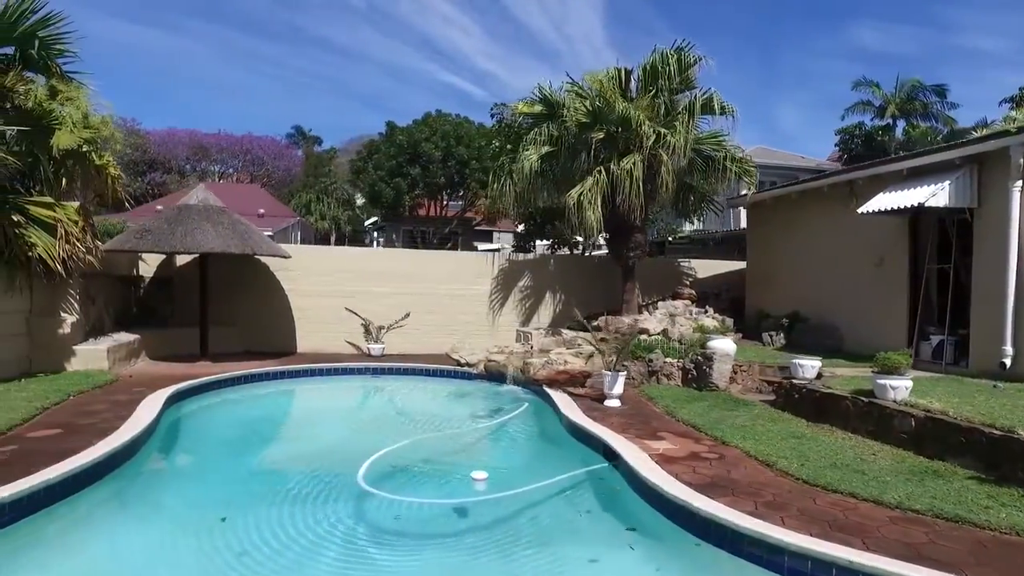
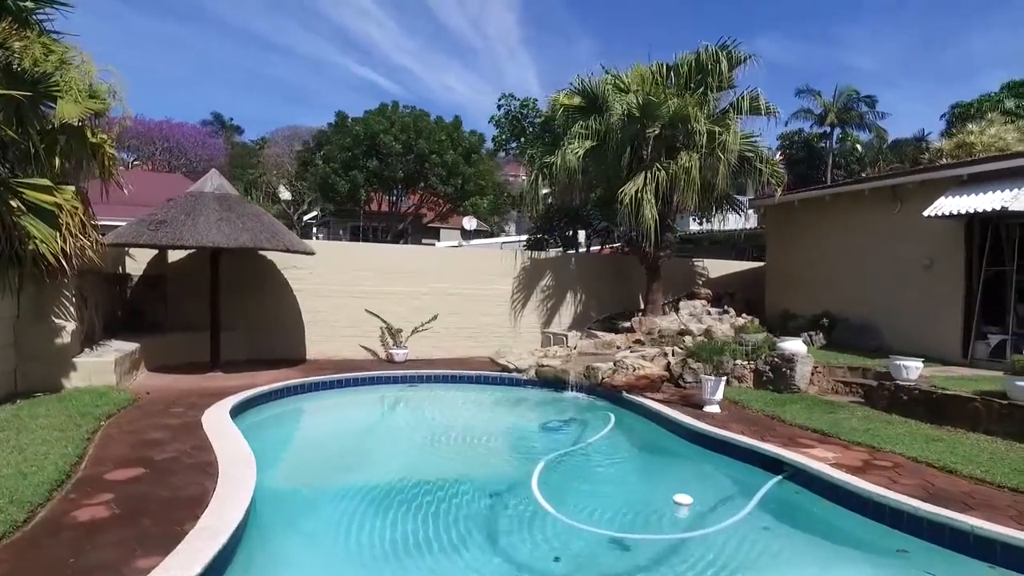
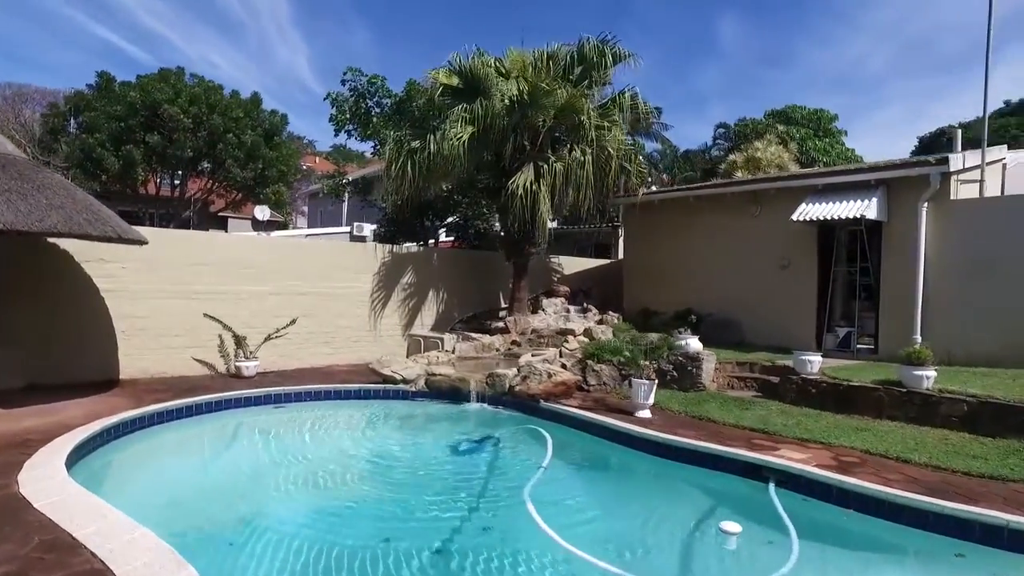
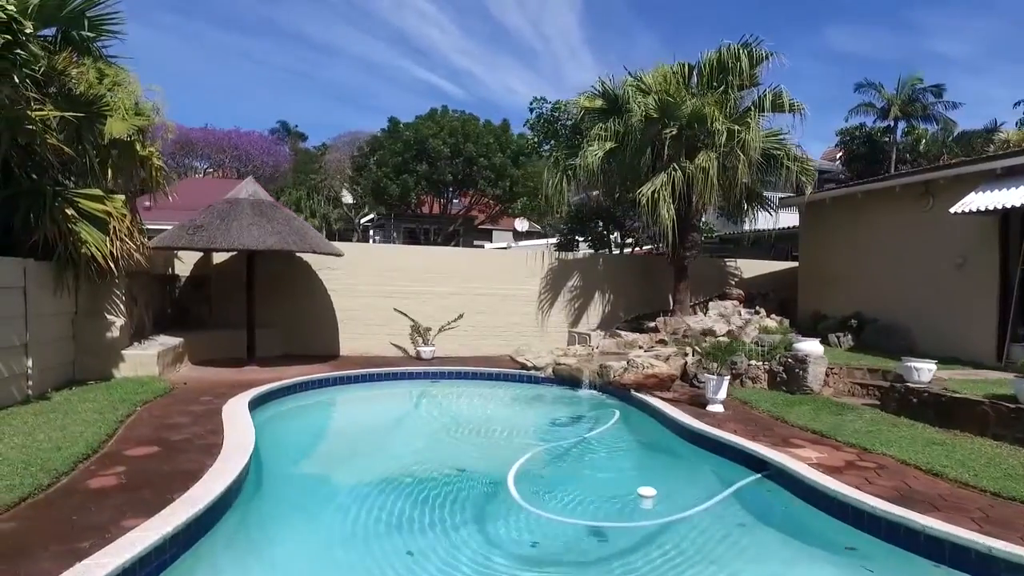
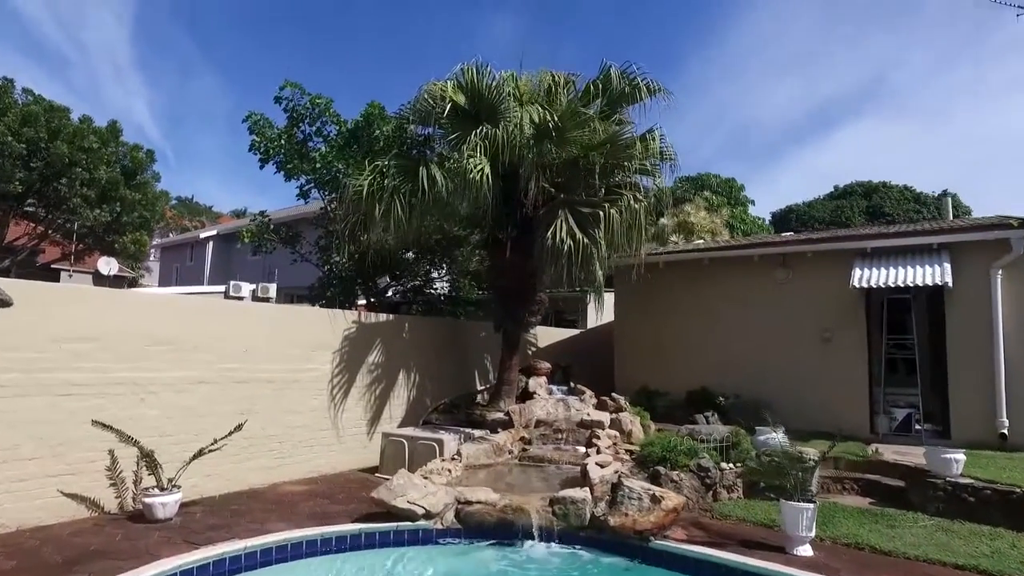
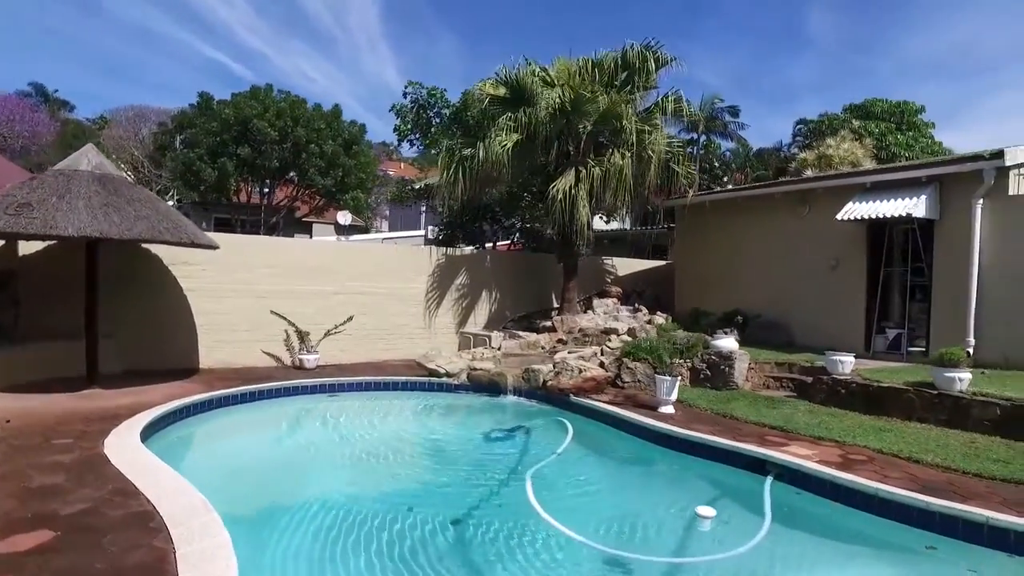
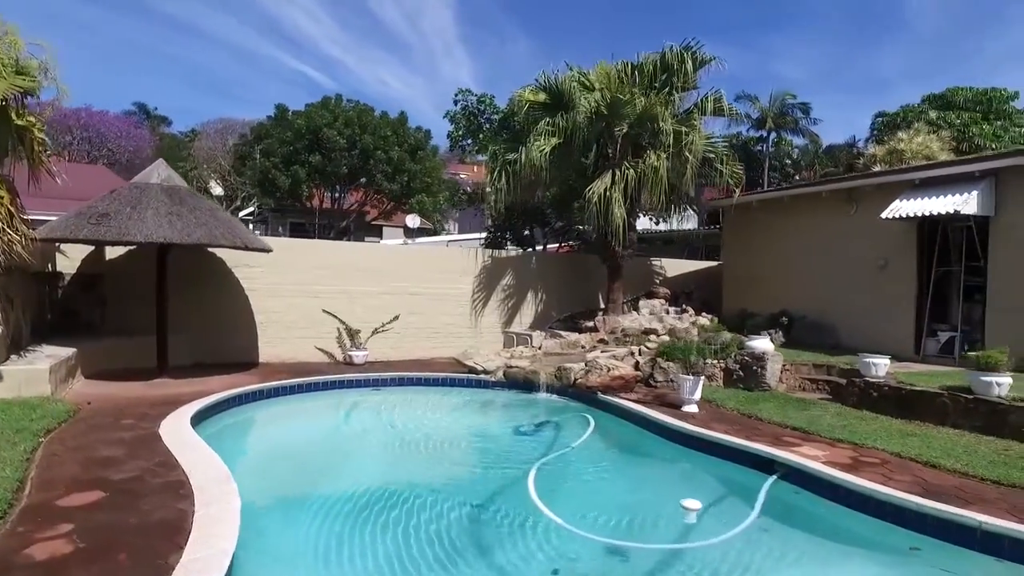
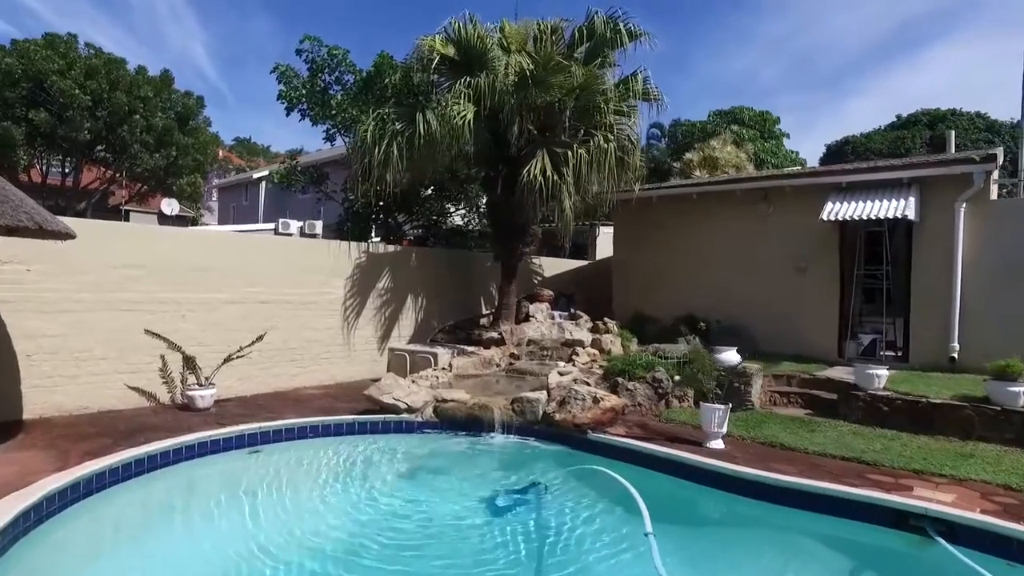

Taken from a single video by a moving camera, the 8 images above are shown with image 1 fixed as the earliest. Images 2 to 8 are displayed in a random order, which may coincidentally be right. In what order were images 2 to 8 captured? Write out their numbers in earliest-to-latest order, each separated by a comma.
4, 2, 7, 6, 3, 8, 5
